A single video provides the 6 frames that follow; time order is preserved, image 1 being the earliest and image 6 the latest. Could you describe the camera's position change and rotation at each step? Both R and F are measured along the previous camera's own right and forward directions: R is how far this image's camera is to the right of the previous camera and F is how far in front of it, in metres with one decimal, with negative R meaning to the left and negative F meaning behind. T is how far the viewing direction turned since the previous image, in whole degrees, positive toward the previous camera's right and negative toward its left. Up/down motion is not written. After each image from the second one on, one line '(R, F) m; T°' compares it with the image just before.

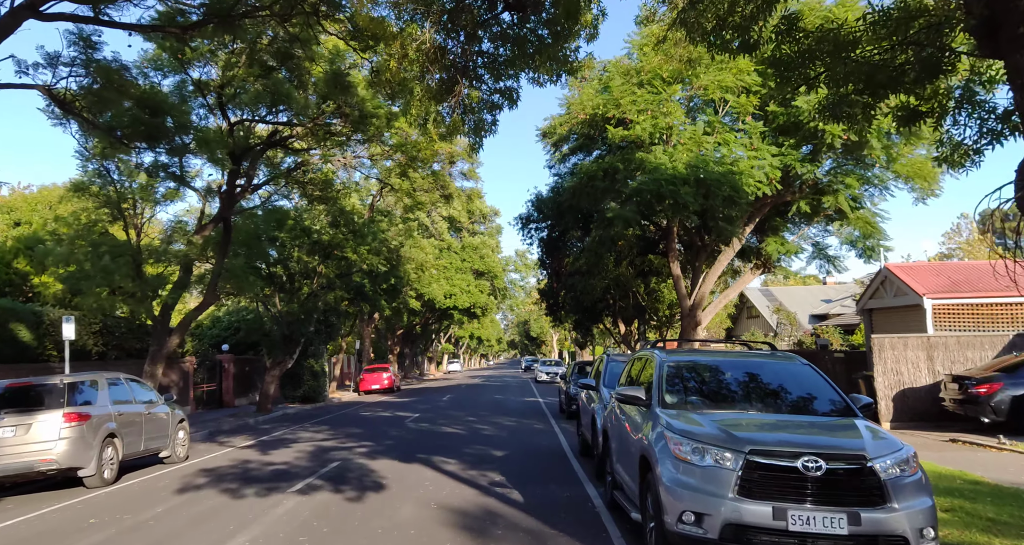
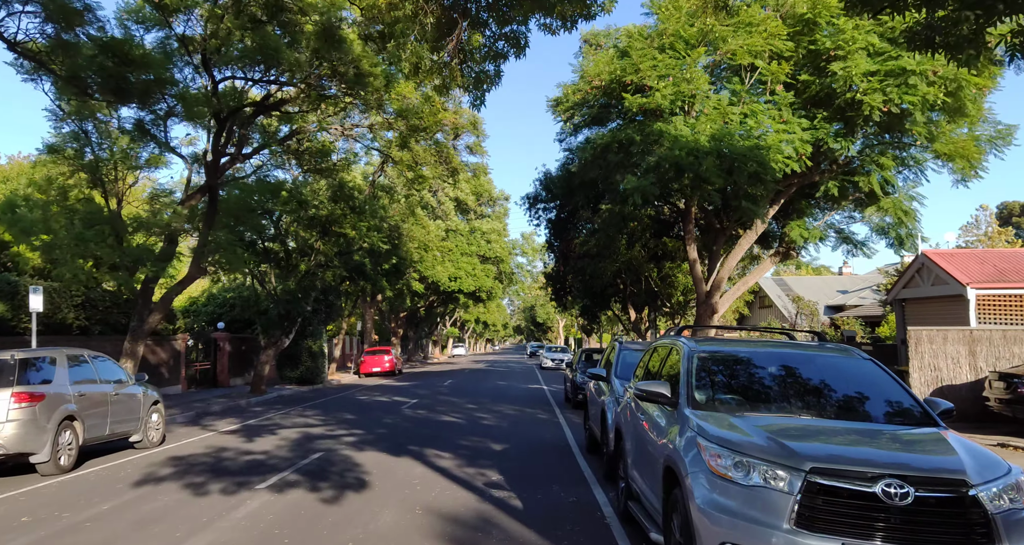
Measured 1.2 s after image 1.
(+0.1, +1.1) m; -1°
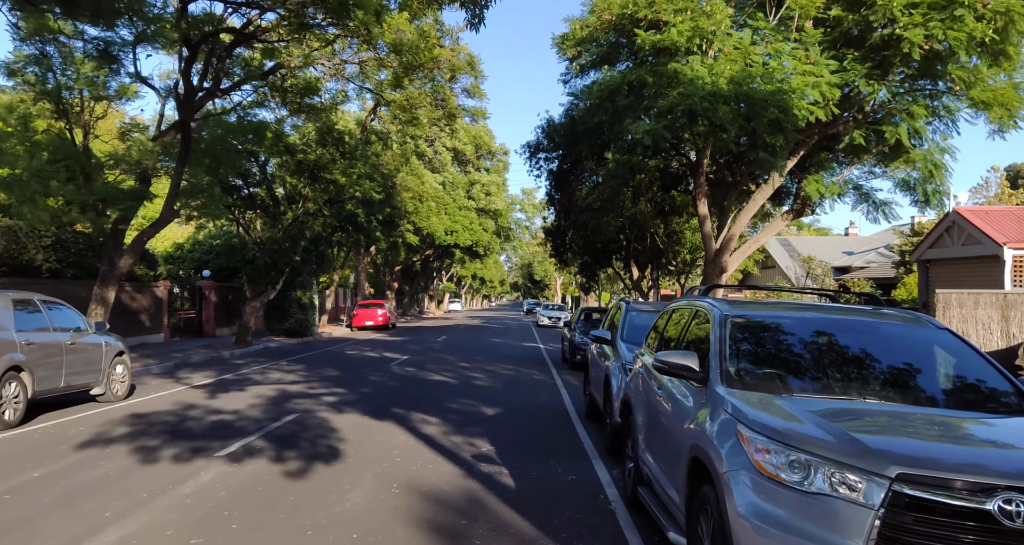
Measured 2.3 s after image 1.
(0.0, +1.1) m; 0°
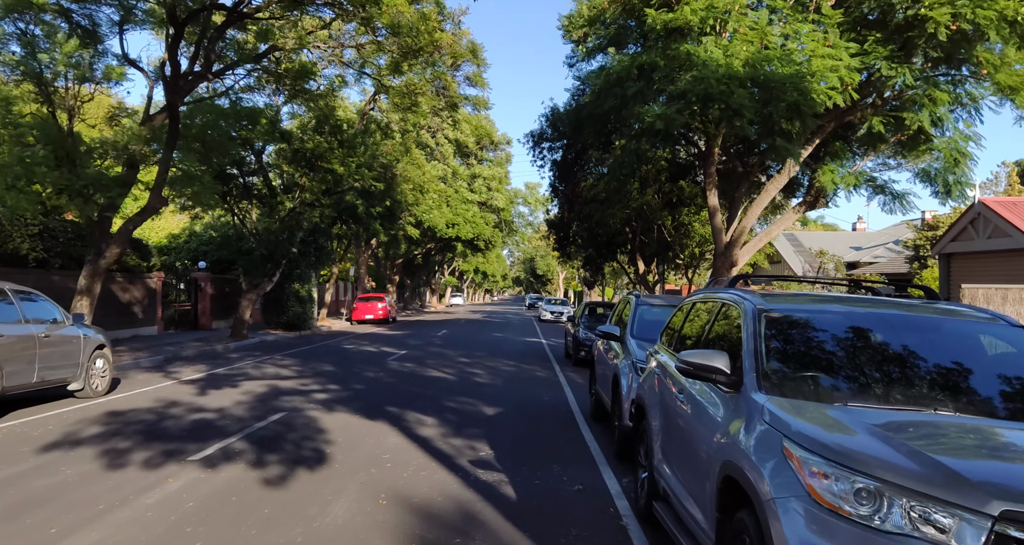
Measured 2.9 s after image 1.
(0.0, +0.6) m; 0°
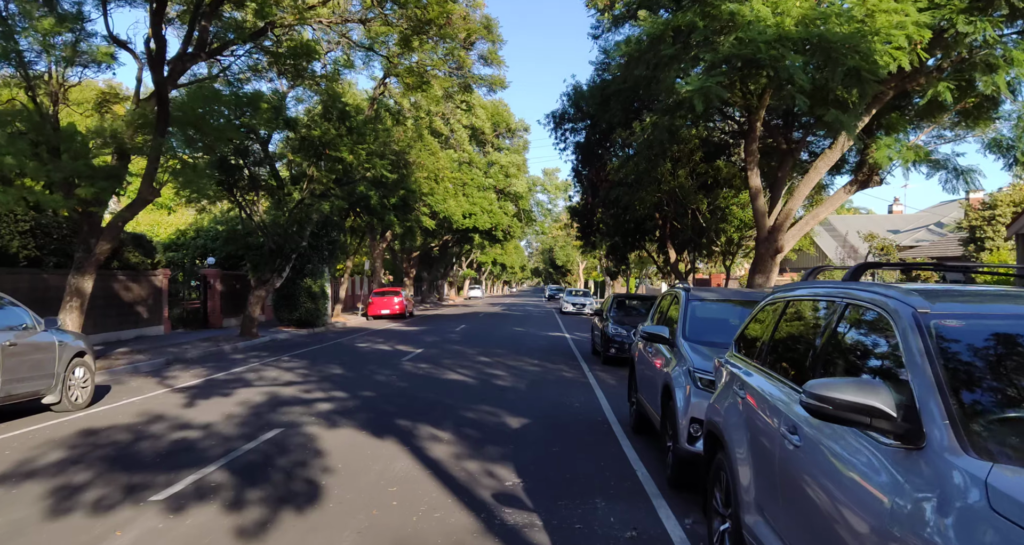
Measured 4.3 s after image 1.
(-0.1, +1.3) m; -2°
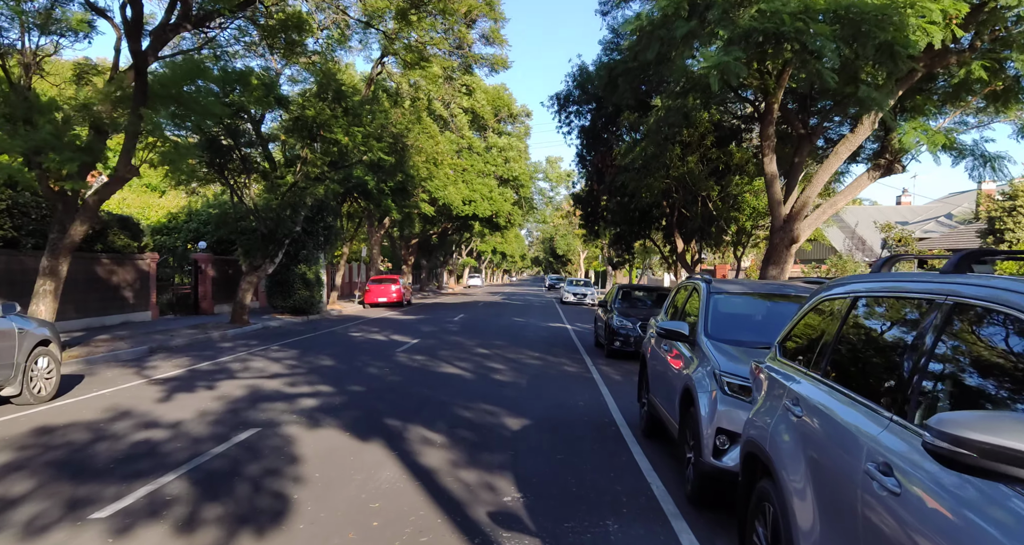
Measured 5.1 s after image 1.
(0.0, +0.7) m; 0°
